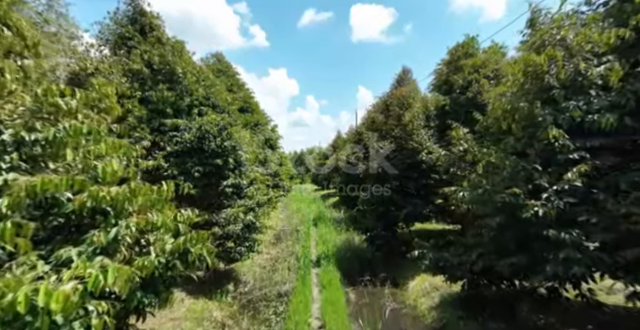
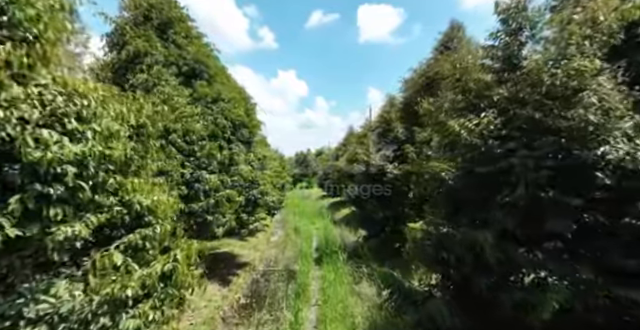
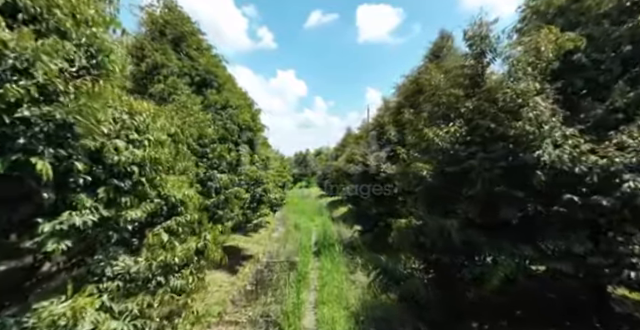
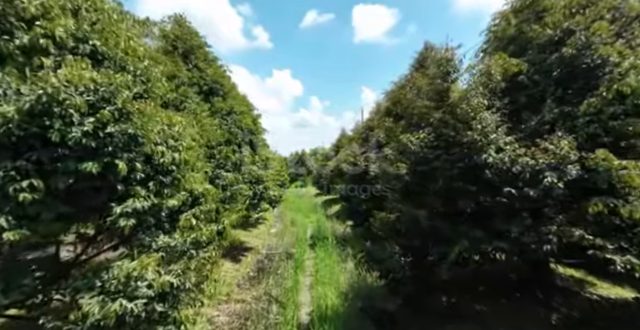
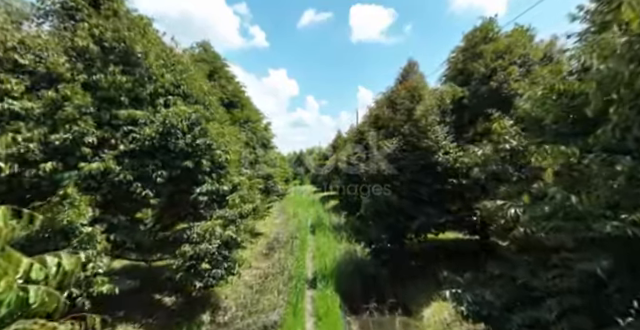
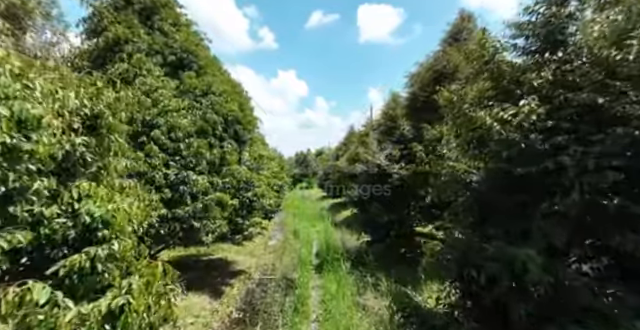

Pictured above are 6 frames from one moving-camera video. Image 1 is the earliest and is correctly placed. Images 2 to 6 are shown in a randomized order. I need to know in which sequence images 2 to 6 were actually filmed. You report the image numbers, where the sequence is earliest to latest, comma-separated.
5, 4, 3, 2, 6
